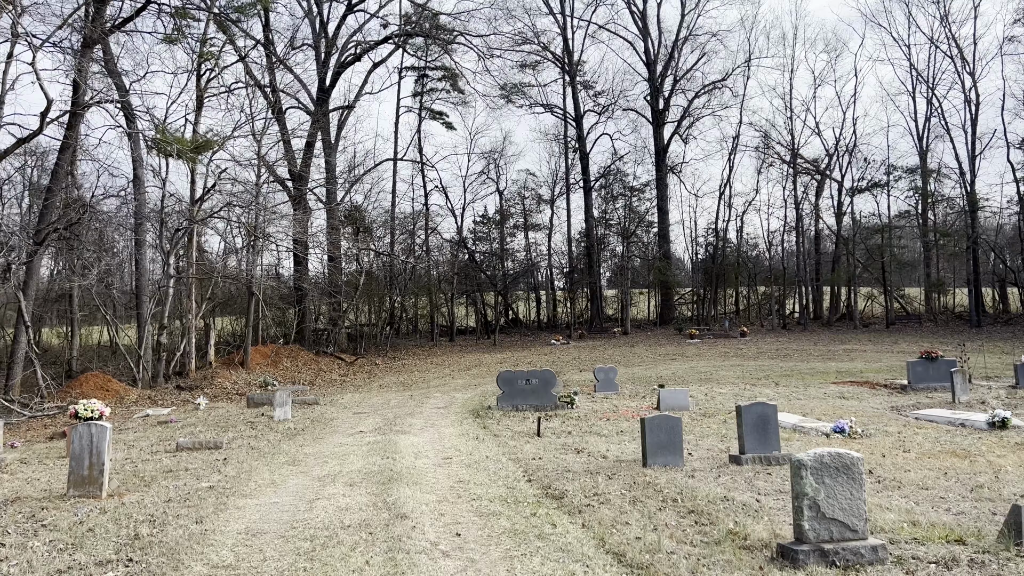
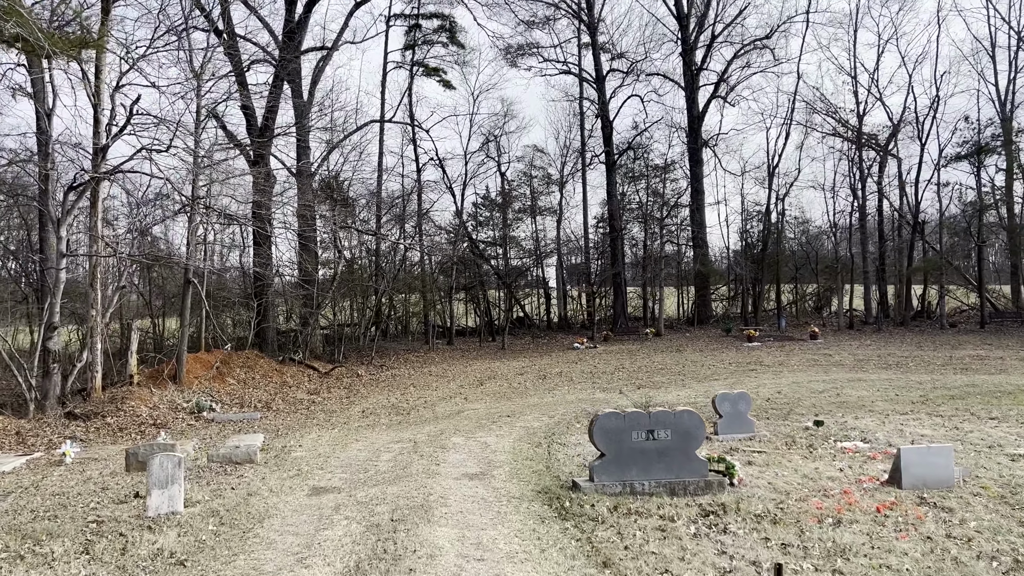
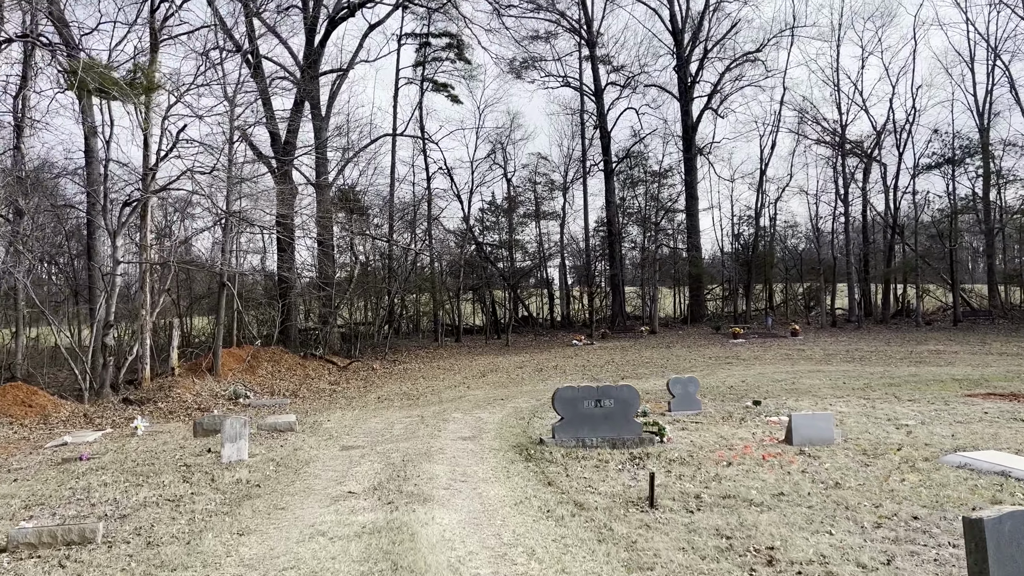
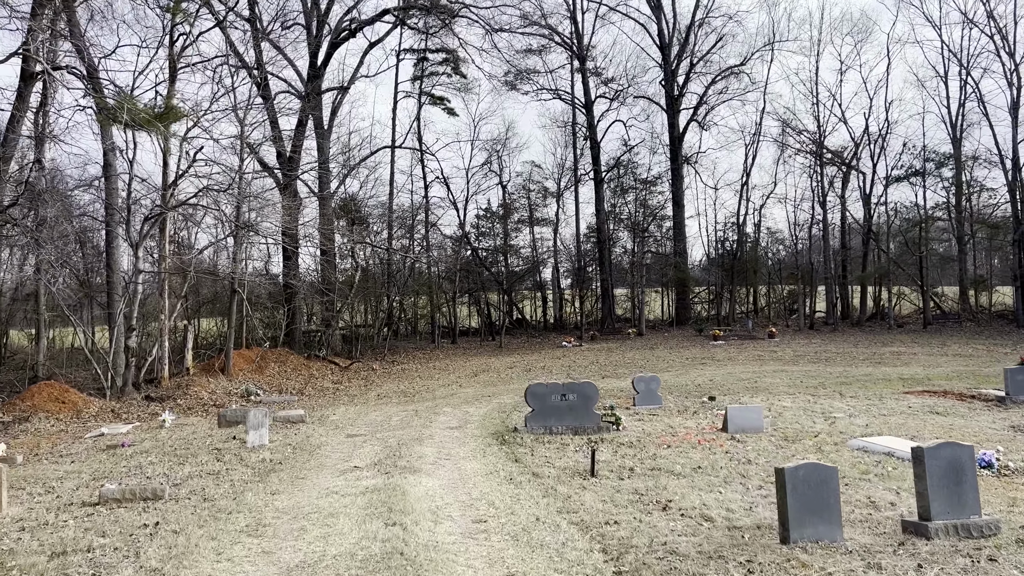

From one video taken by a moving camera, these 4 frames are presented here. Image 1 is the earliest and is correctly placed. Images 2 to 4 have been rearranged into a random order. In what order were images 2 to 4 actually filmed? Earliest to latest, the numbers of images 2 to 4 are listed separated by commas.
4, 3, 2
